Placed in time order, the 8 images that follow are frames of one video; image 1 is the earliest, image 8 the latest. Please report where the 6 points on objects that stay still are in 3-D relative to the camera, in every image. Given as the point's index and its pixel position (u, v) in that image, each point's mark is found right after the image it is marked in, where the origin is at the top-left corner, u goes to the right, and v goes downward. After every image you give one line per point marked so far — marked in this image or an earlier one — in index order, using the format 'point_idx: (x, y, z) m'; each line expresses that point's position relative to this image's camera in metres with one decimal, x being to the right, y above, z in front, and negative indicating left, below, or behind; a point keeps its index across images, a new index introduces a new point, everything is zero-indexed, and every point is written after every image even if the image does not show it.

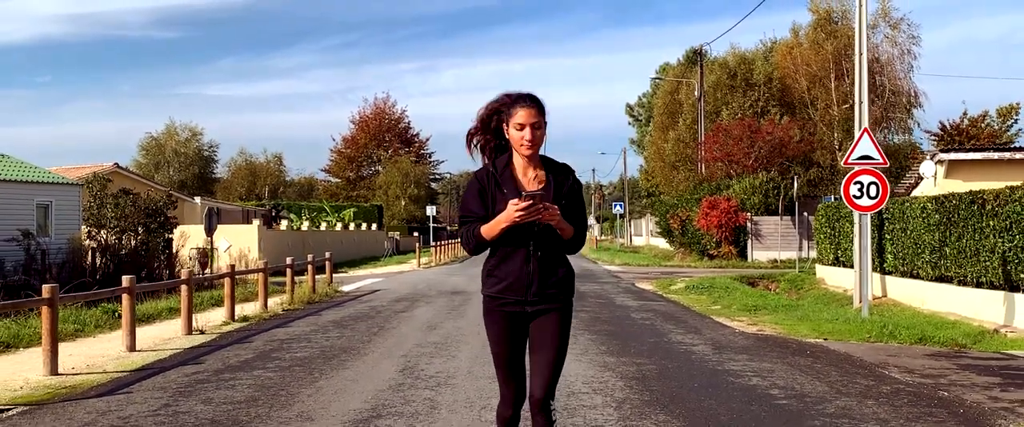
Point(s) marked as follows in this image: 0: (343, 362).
0: (-1.5, -1.4, +8.4) m
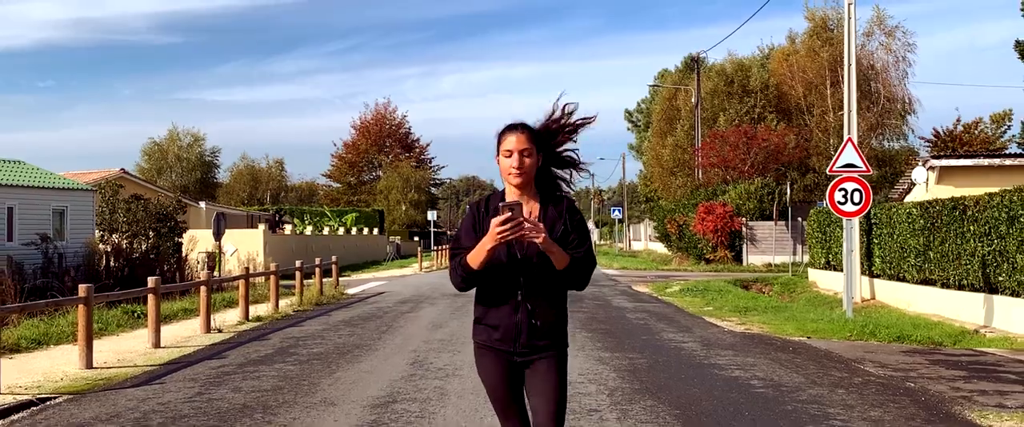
0: (-1.5, -1.4, +9.0) m
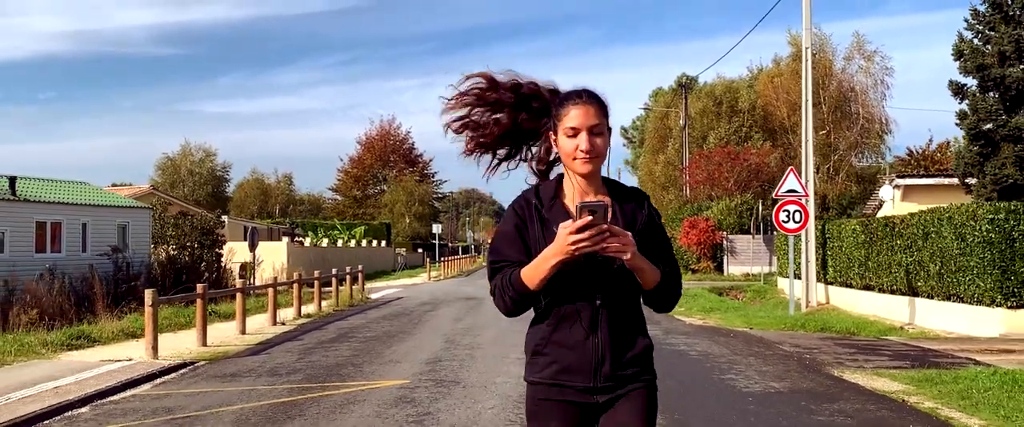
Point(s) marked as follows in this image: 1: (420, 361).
0: (-1.4, -1.6, +12.1) m
1: (-1.0, -1.6, +9.7) m
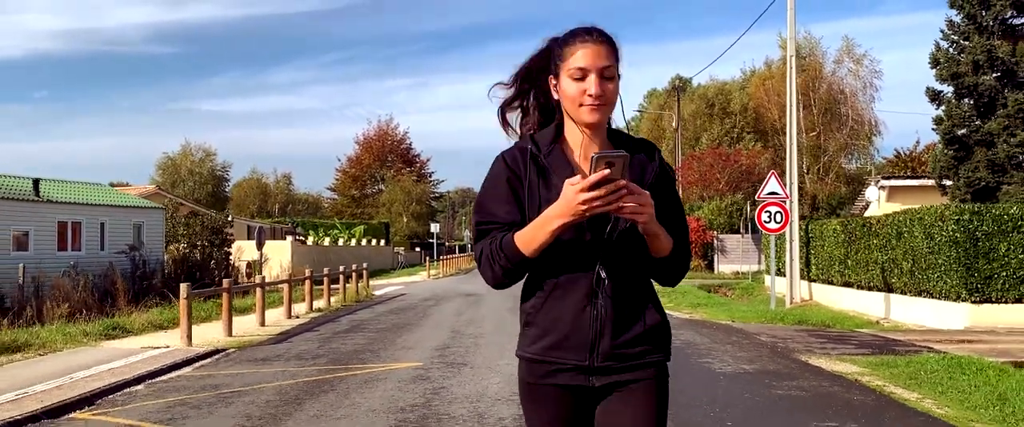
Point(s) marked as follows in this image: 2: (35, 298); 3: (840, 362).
0: (-1.4, -1.7, +13.2) m
1: (-0.9, -1.6, +10.8) m
2: (-8.5, -1.5, +16.5) m
3: (+3.7, -1.7, +10.4) m
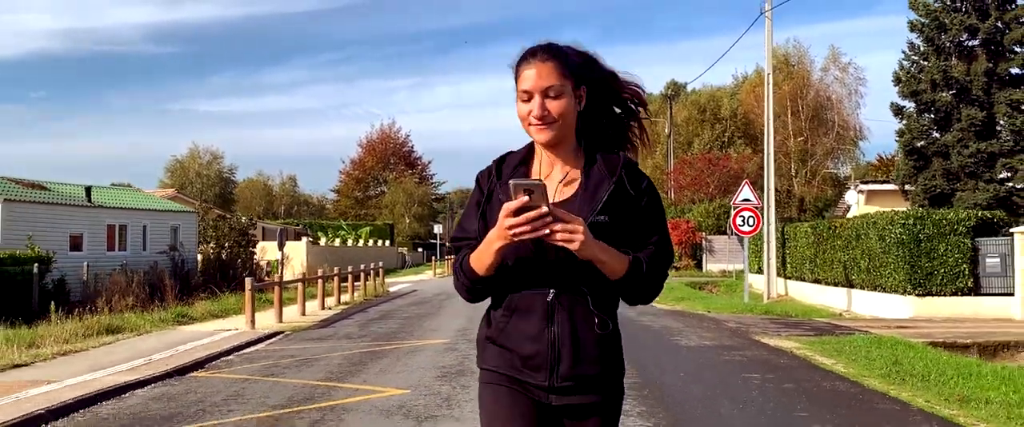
0: (-1.3, -1.8, +15.6) m
1: (-0.8, -1.7, +13.2) m
2: (-8.4, -1.6, +18.9) m
3: (+3.8, -1.8, +12.8) m
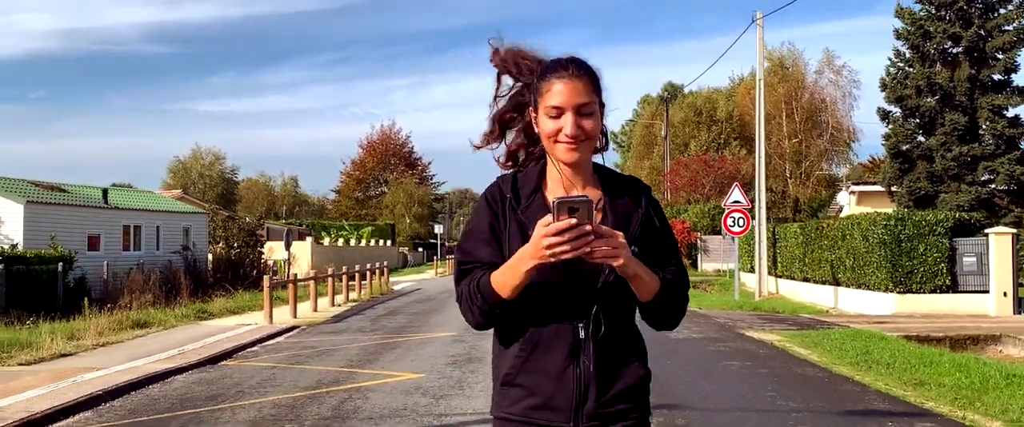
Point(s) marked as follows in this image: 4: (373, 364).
0: (-1.3, -1.8, +16.5) m
1: (-0.8, -1.7, +14.1) m
2: (-8.4, -1.6, +19.8) m
3: (+3.8, -1.8, +13.8) m
4: (-1.5, -1.6, +9.9) m
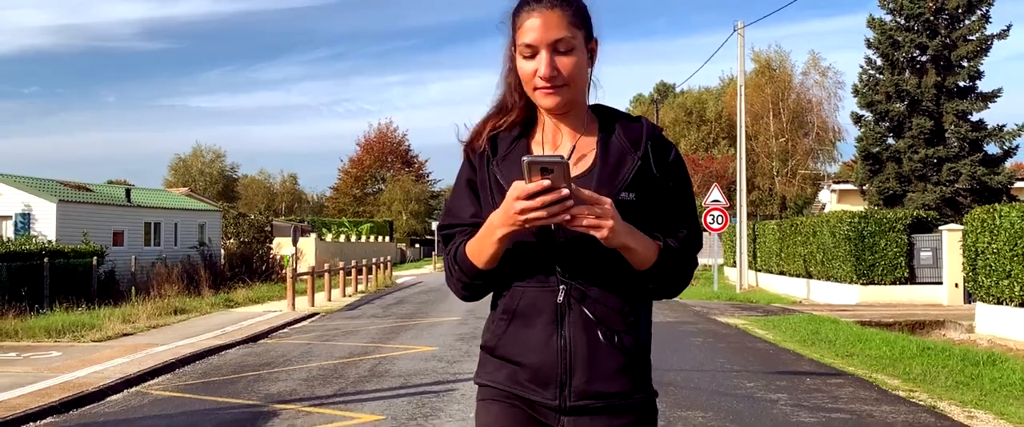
0: (-1.3, -1.8, +18.3) m
1: (-0.9, -1.7, +15.9) m
2: (-8.5, -1.6, +21.5) m
3: (+3.8, -1.8, +15.6) m
4: (-1.5, -1.6, +11.6) m
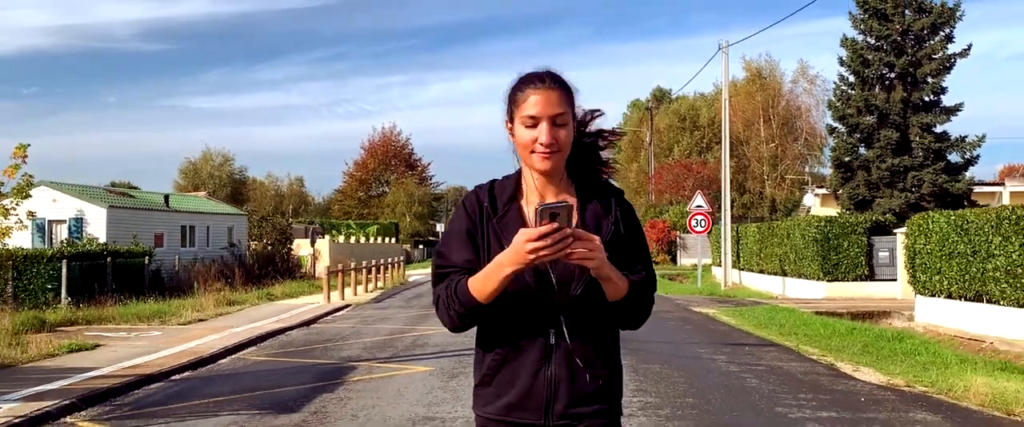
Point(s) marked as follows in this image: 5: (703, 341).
0: (-1.2, -1.9, +20.9) m
1: (-0.7, -1.8, +18.5) m
2: (-8.4, -1.7, +24.1) m
3: (+3.9, -1.9, +18.2) m
4: (-1.4, -1.7, +14.3) m
5: (+2.4, -1.6, +11.4) m
